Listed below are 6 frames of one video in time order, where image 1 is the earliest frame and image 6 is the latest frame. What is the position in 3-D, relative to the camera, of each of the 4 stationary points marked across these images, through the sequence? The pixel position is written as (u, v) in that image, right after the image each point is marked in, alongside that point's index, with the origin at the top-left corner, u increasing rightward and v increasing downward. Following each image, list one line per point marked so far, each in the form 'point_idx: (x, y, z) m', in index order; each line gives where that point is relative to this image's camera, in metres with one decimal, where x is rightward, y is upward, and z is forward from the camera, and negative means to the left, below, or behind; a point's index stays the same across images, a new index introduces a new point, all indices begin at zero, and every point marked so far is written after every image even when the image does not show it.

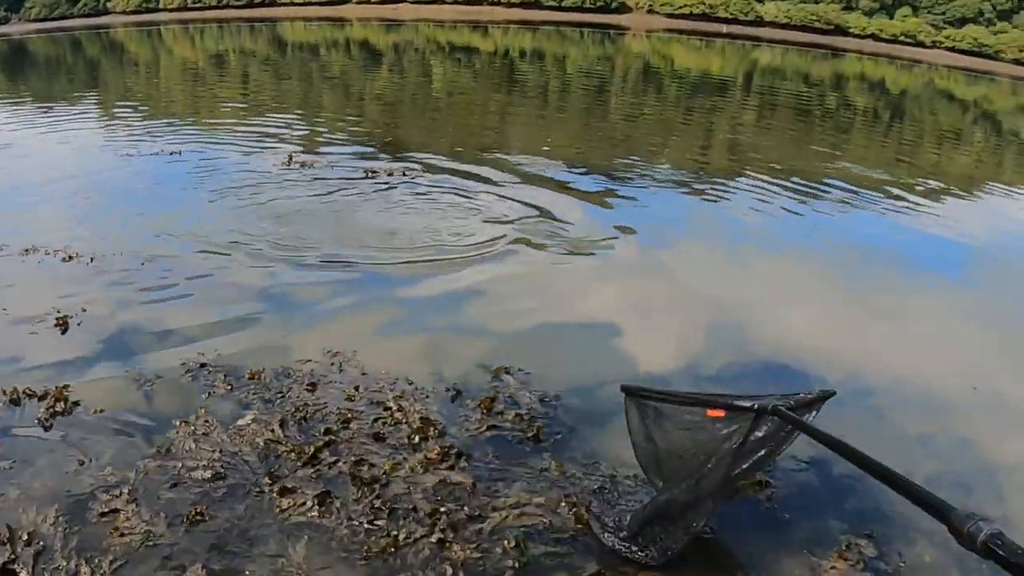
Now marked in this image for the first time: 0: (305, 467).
0: (-1.7, -1.3, +6.4) m
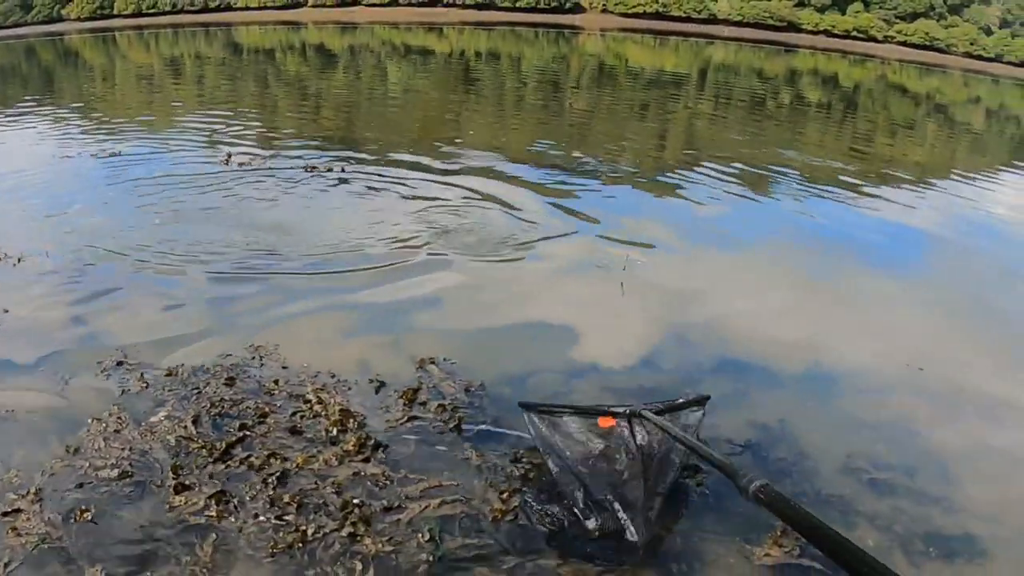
0: (-2.3, -1.3, +6.2) m
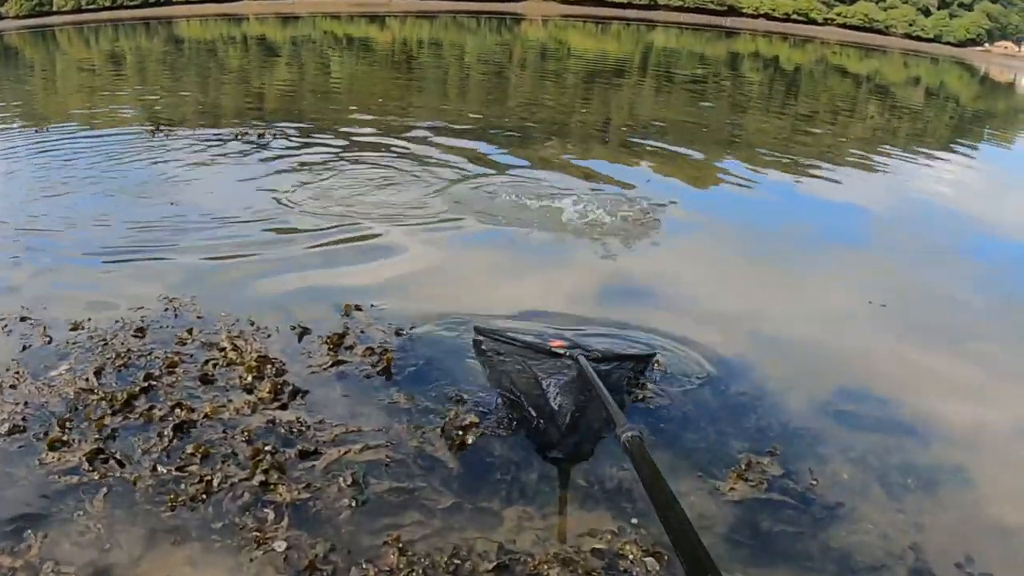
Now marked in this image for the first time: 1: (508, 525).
0: (-2.7, -0.9, +5.6) m
1: (0.0, -1.4, +4.8) m
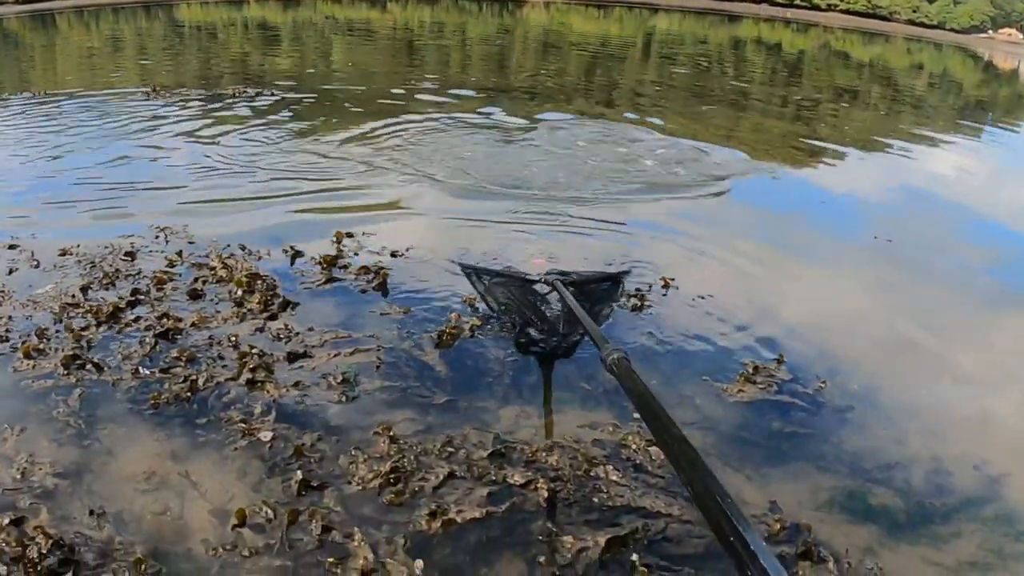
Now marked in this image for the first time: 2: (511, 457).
0: (-2.7, -0.2, +5.4) m
1: (0.0, -0.7, +4.6) m
2: (0.0, -0.9, +4.3) m
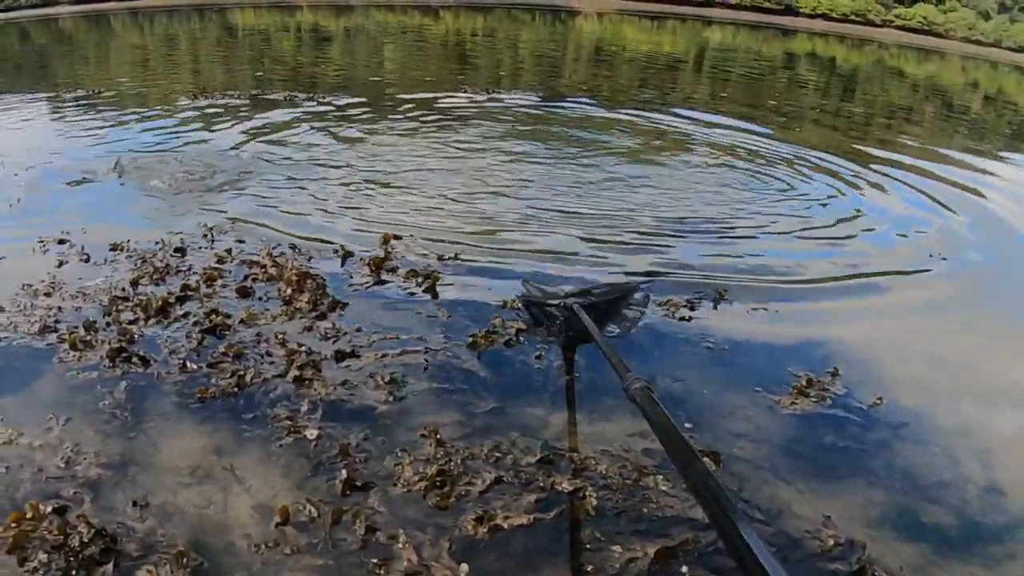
0: (-2.4, -0.2, +5.4) m
1: (+0.2, -0.8, +4.5) m
2: (+0.2, -0.9, +4.2) m
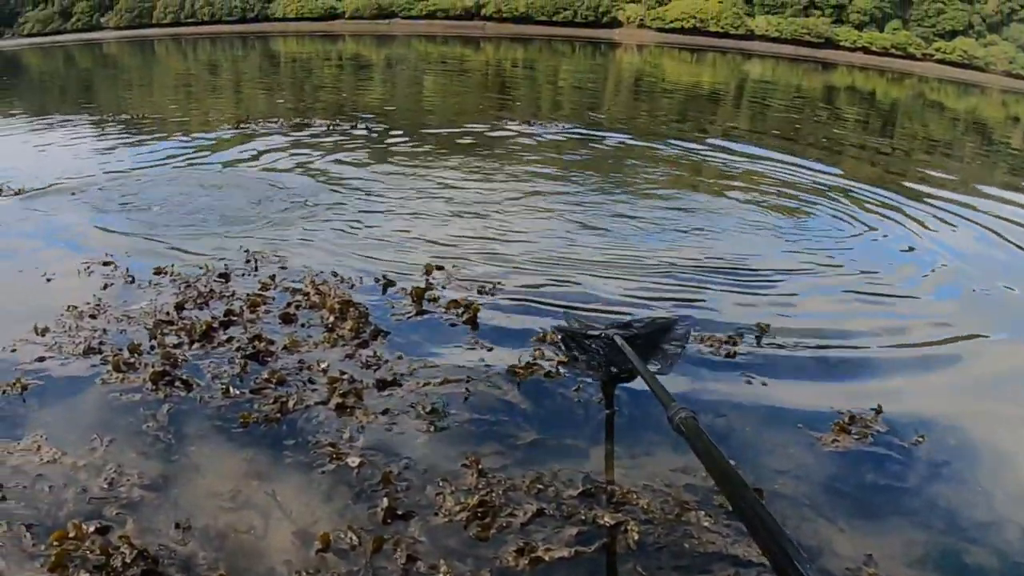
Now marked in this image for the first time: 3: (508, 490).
0: (-2.1, -0.4, +5.5) m
1: (+0.4, -0.9, +4.5) m
2: (+0.4, -1.1, +4.1) m
3: (0.0, -1.0, +4.2) m
